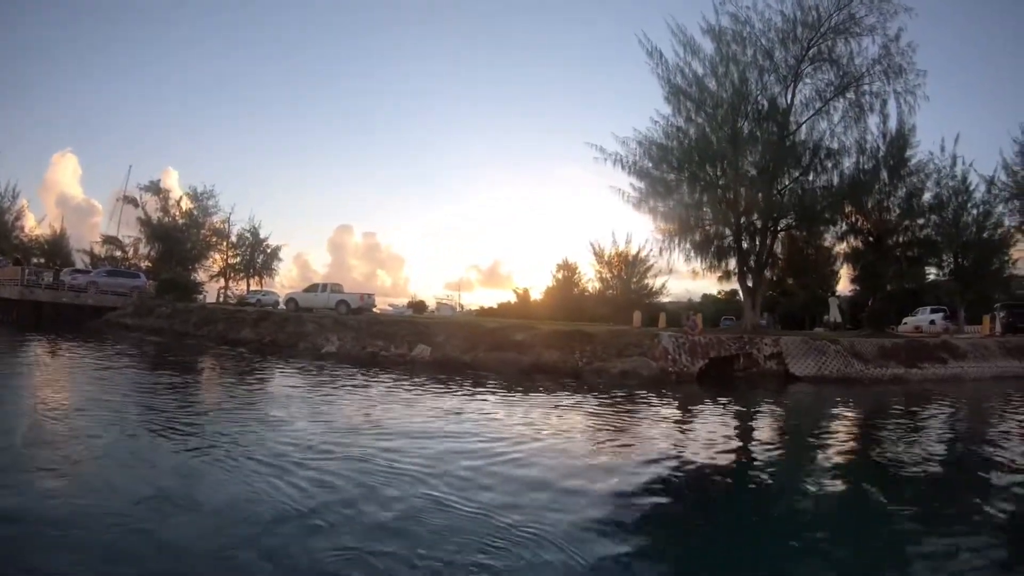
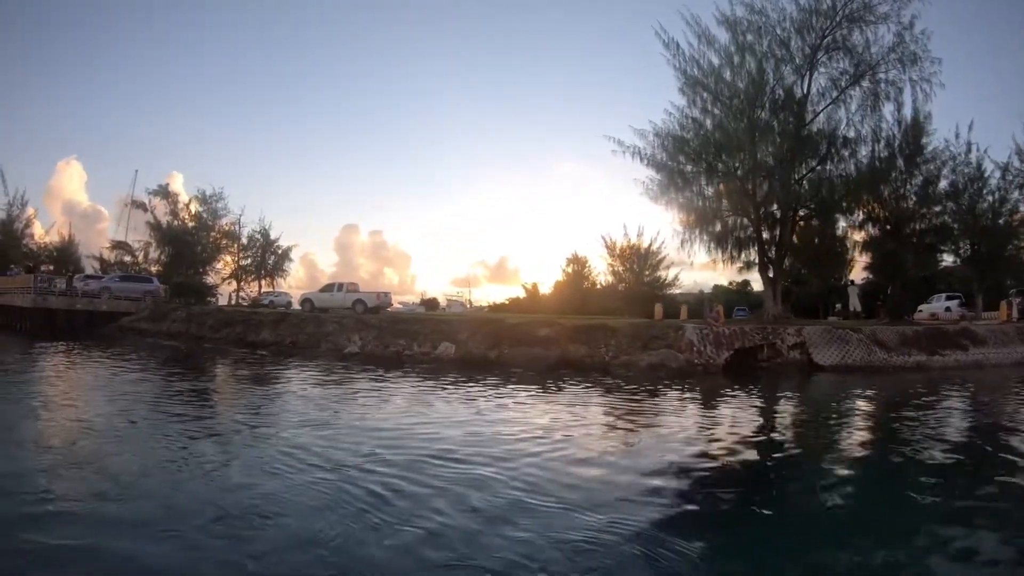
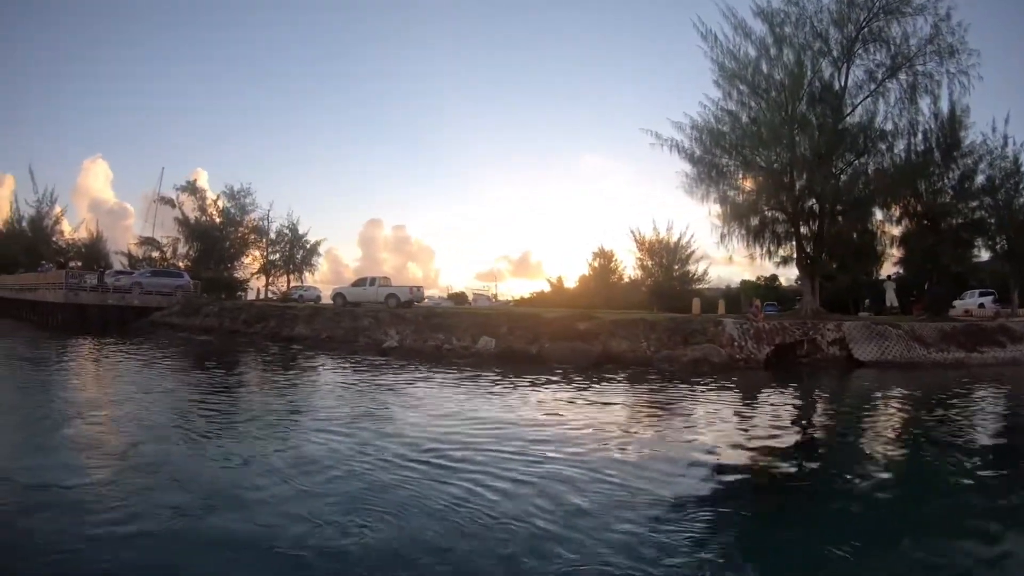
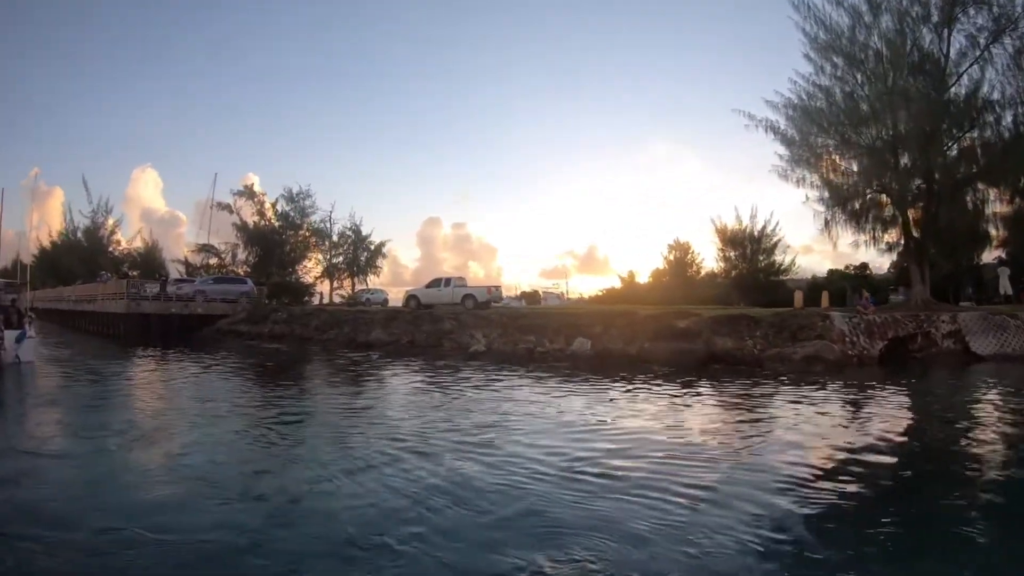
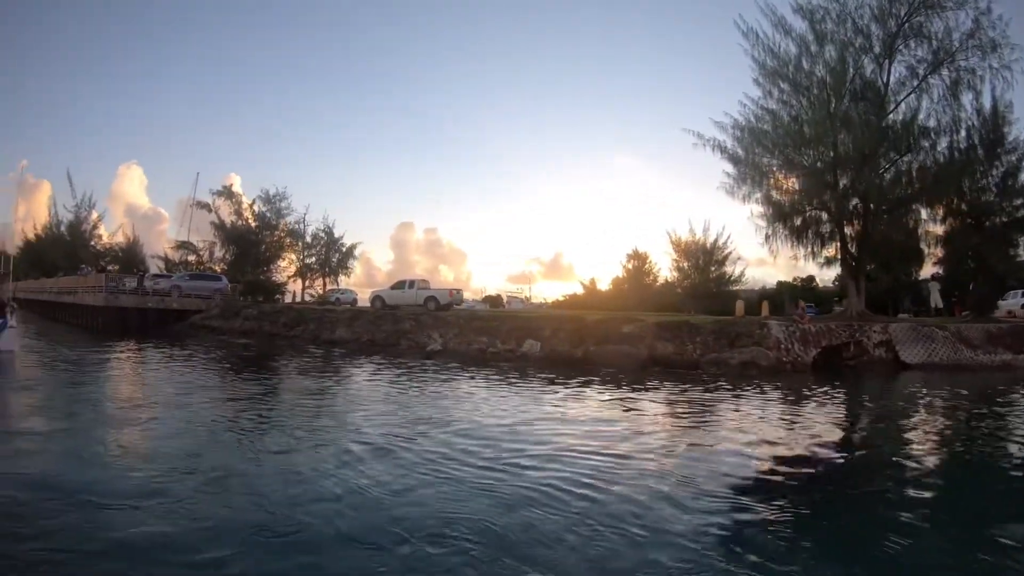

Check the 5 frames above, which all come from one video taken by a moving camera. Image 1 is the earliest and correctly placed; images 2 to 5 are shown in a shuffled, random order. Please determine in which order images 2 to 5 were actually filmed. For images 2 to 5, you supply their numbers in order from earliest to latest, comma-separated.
2, 3, 5, 4
